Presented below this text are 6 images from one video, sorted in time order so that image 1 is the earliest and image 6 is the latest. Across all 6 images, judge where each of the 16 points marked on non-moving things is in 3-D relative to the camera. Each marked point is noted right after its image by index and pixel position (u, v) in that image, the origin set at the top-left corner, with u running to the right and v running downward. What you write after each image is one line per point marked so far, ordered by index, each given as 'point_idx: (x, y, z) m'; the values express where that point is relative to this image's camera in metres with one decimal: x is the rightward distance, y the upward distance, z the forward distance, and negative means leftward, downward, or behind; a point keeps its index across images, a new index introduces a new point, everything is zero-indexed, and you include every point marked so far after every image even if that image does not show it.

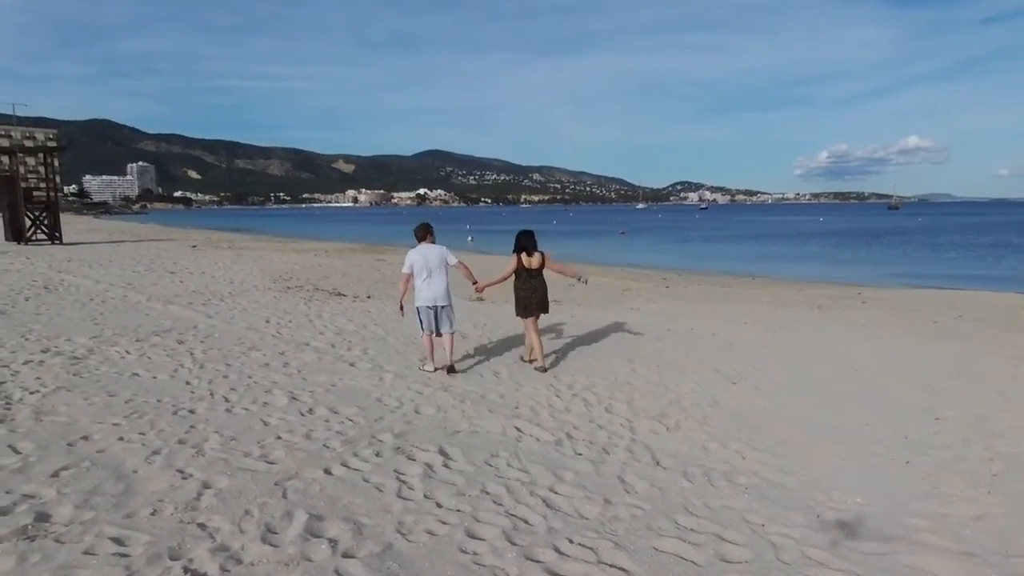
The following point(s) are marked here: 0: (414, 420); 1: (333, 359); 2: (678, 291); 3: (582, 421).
0: (-0.9, -1.2, +5.7) m
1: (-2.3, -0.9, +8.2) m
2: (+4.4, -0.1, +16.5) m
3: (+0.6, -1.2, +5.8) m
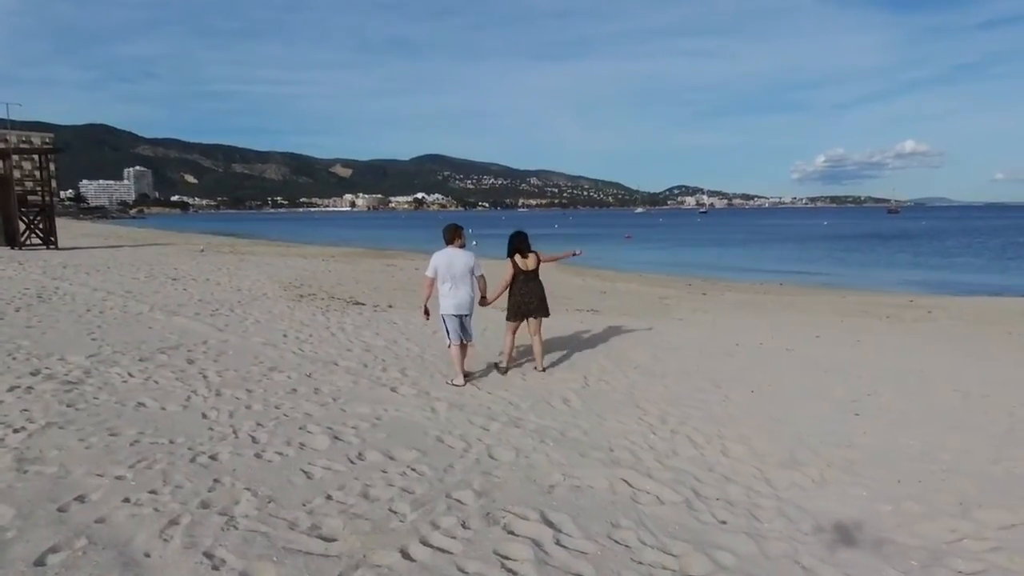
0: (-0.1, -1.3, +4.6) m
1: (-1.6, -1.1, +7.1) m
2: (+5.1, -0.3, +15.4) m
3: (+1.4, -1.3, +4.6) m
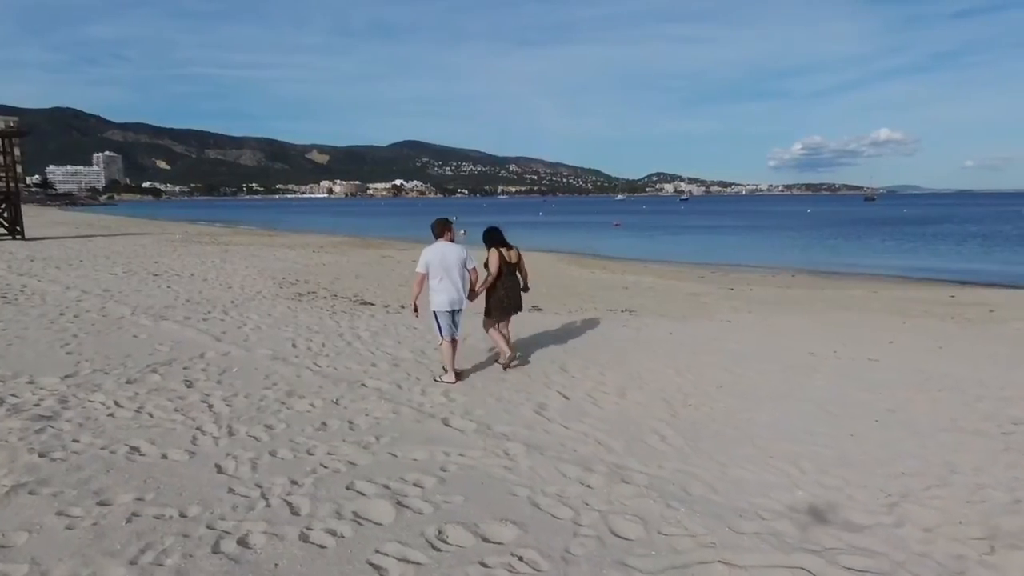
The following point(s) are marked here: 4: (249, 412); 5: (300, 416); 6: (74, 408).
0: (+0.6, -1.4, +3.4) m
1: (-0.9, -1.2, +5.9) m
2: (+5.5, -0.1, +14.3) m
3: (+2.1, -1.5, +3.5) m
4: (-2.4, -1.1, +5.8) m
5: (-1.9, -1.2, +5.7) m
6: (-4.0, -1.1, +5.8) m
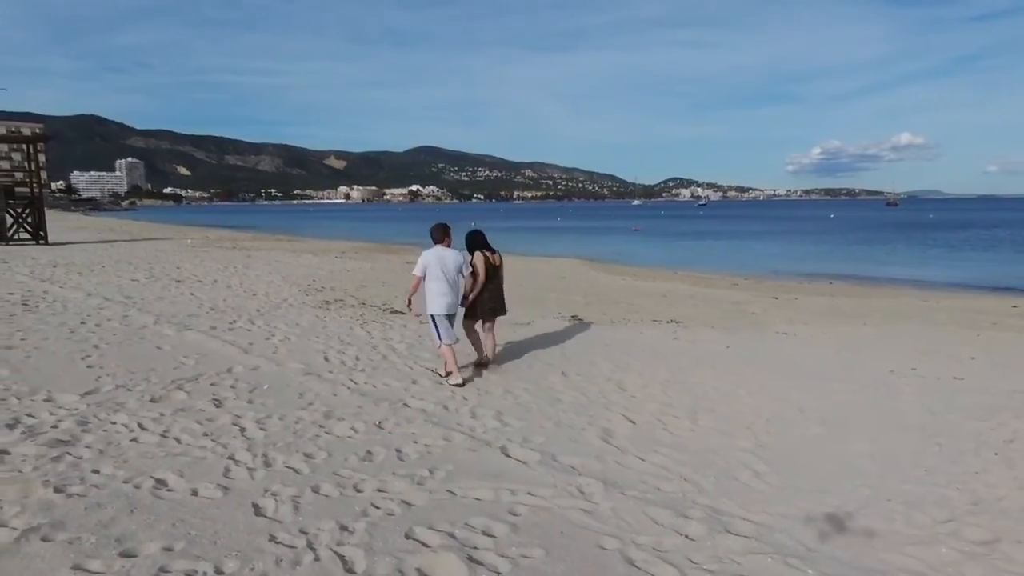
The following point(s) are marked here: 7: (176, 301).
0: (+1.1, -1.5, +2.8) m
1: (-0.4, -1.3, +5.3) m
2: (+6.2, -0.3, +13.6) m
3: (+2.6, -1.5, +2.9) m
4: (-1.9, -1.2, +5.2) m
5: (-1.4, -1.3, +5.1) m
6: (-3.5, -1.2, +5.3) m
7: (-6.6, -0.3, +12.5) m
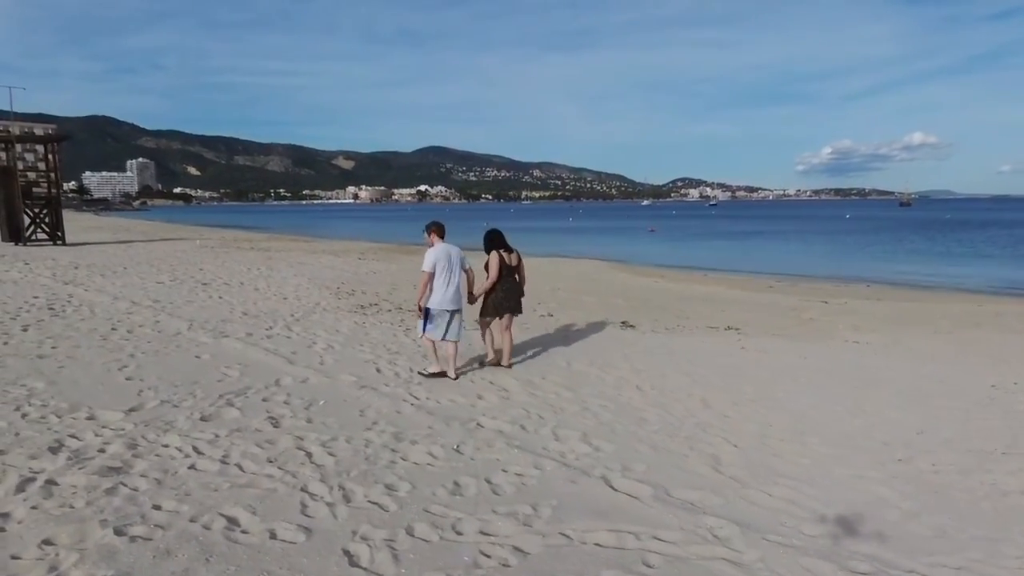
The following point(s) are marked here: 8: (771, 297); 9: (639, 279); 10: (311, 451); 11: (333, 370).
0: (+1.8, -1.6, +2.2) m
1: (+0.4, -1.3, +4.7) m
2: (+7.0, -0.4, +13.0) m
3: (+3.3, -1.6, +2.3) m
4: (-1.1, -1.3, +4.7) m
5: (-0.6, -1.3, +4.6) m
6: (-2.8, -1.3, +4.8) m
7: (-5.8, -0.3, +12.0) m
8: (+6.4, -0.2, +15.7) m
9: (+3.8, +0.3, +19.2) m
10: (-1.6, -1.3, +4.9) m
11: (-2.1, -1.0, +7.5) m
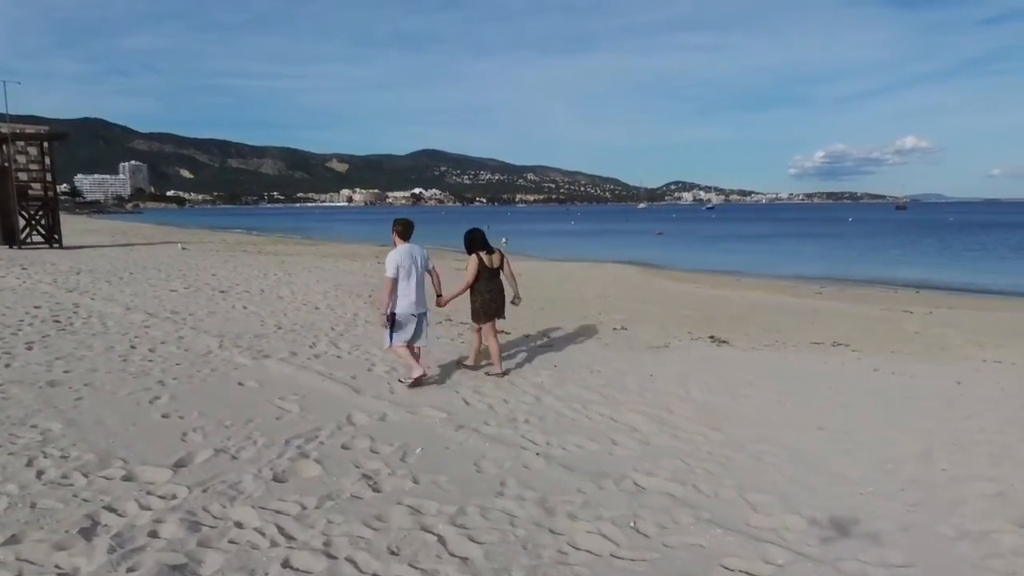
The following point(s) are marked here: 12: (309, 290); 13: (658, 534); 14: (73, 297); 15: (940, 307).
0: (+3.0, -1.7, +0.9) m
1: (+1.5, -1.5, +3.4) m
2: (+8.1, -0.6, +11.7) m
3: (+4.5, -1.7, +1.0) m
4: (0.0, -1.4, +3.4) m
5: (+0.5, -1.4, +3.3) m
6: (-1.6, -1.4, +3.4) m
7: (-4.7, -0.5, +10.6) m
8: (+7.5, -0.4, +14.4) m
9: (+4.8, +0.1, +17.9) m
10: (-0.4, -1.4, +3.6) m
11: (-1.0, -1.1, +6.2) m
12: (-4.7, 0.0, +14.4) m
13: (+0.8, -1.4, +3.6) m
14: (-8.4, -0.2, +12.1) m
15: (+9.5, -0.4, +14.3) m
